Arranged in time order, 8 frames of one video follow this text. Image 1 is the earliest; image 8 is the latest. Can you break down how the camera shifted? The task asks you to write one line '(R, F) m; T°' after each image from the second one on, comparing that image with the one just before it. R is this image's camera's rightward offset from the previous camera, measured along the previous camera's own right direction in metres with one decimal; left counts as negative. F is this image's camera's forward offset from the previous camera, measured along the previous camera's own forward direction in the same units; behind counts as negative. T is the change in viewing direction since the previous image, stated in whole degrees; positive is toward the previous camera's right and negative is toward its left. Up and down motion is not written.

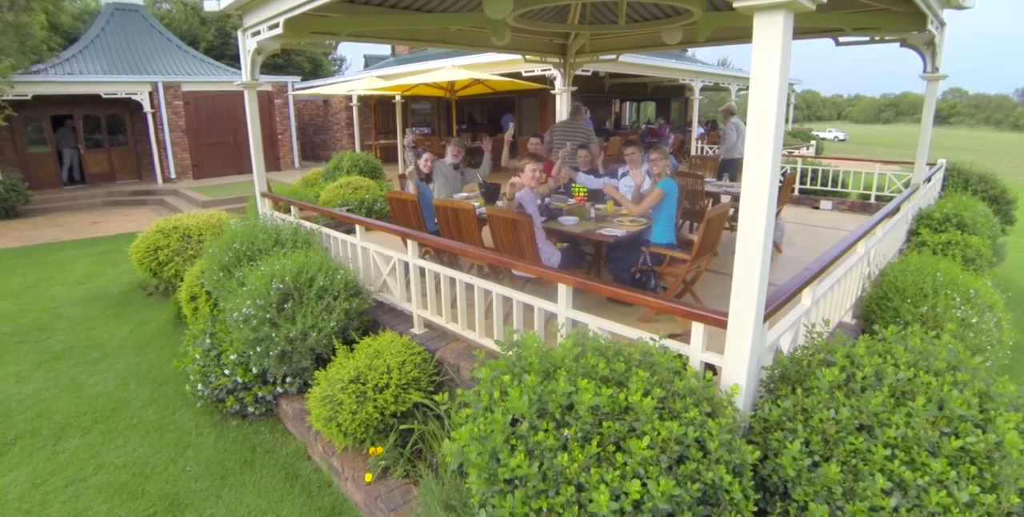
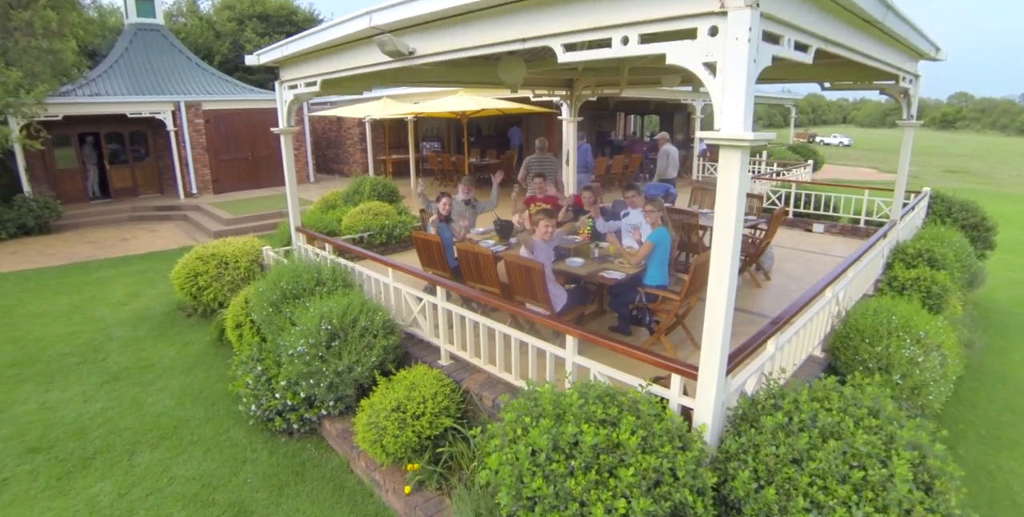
(-0.1, -0.5) m; 0°
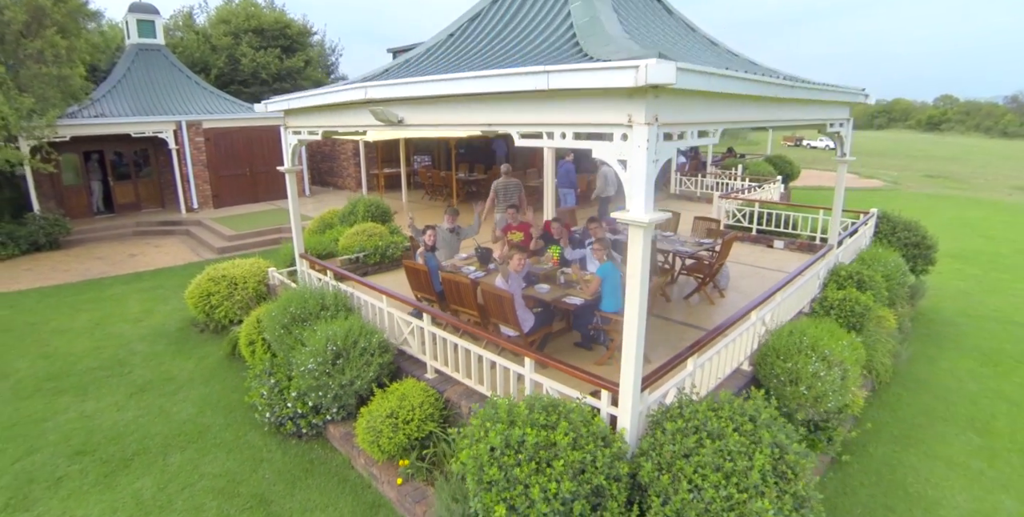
(+0.2, -0.7) m; +1°
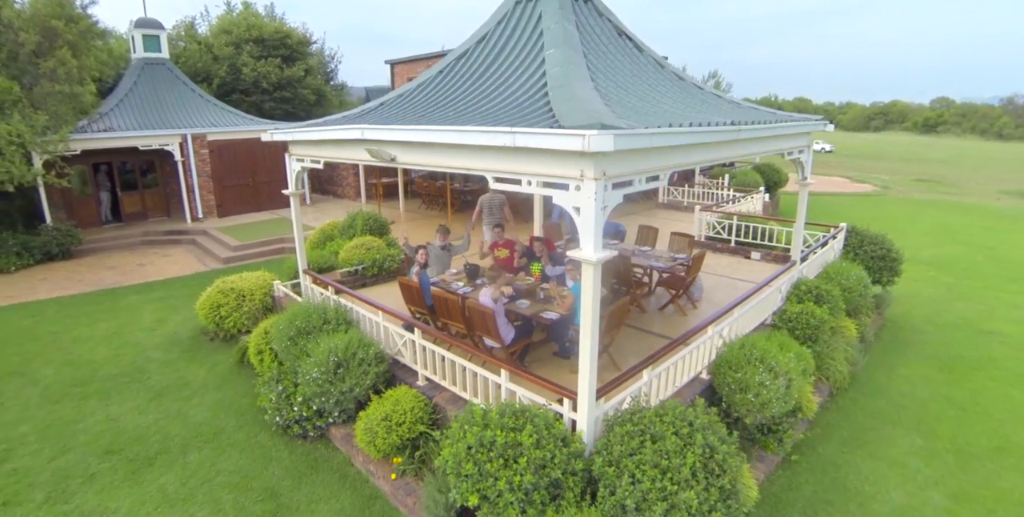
(+0.2, -0.6) m; 0°
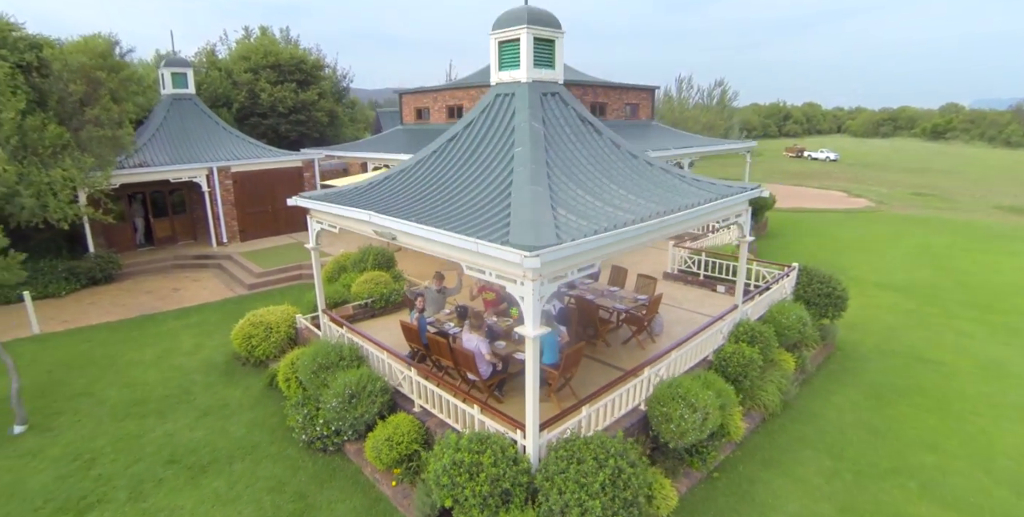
(+0.4, -1.3) m; -1°
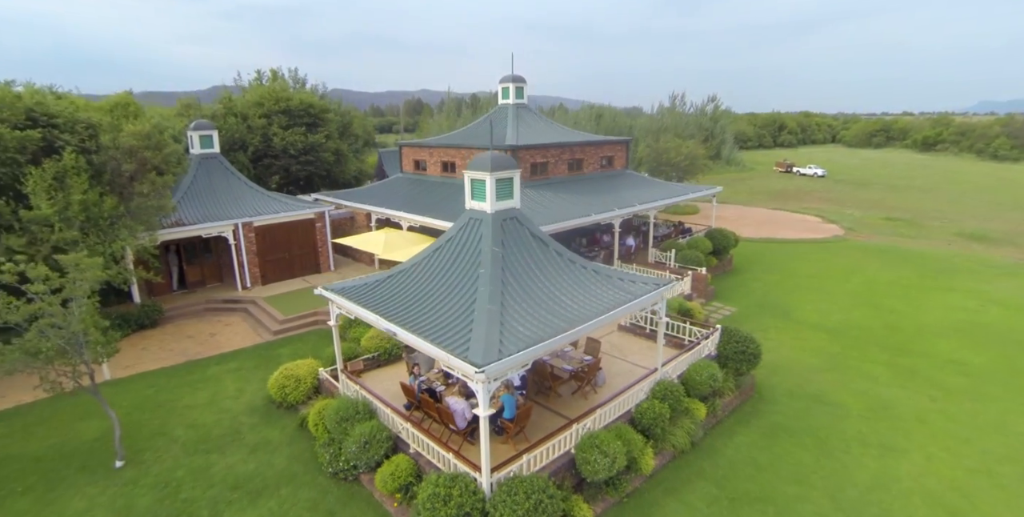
(+0.6, -2.6) m; 0°
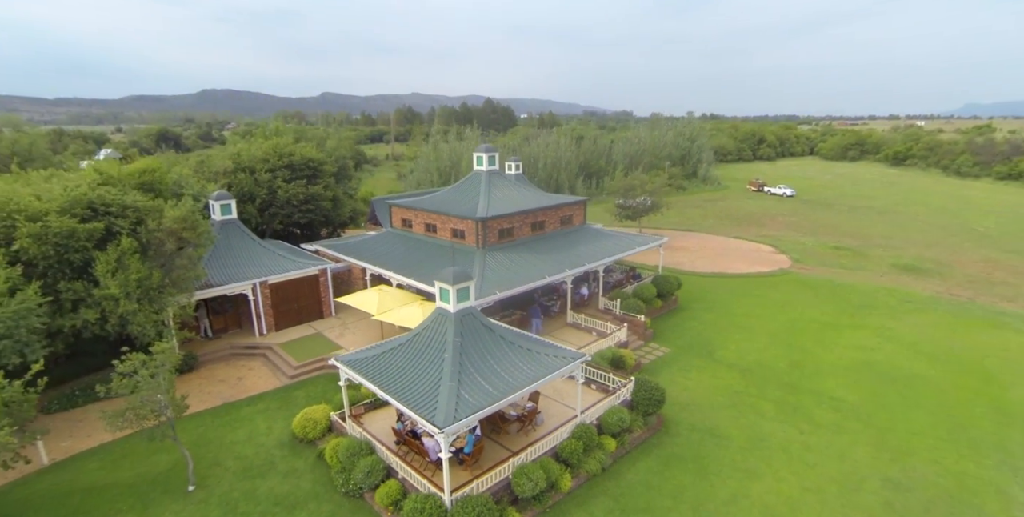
(+0.9, -4.1) m; +1°
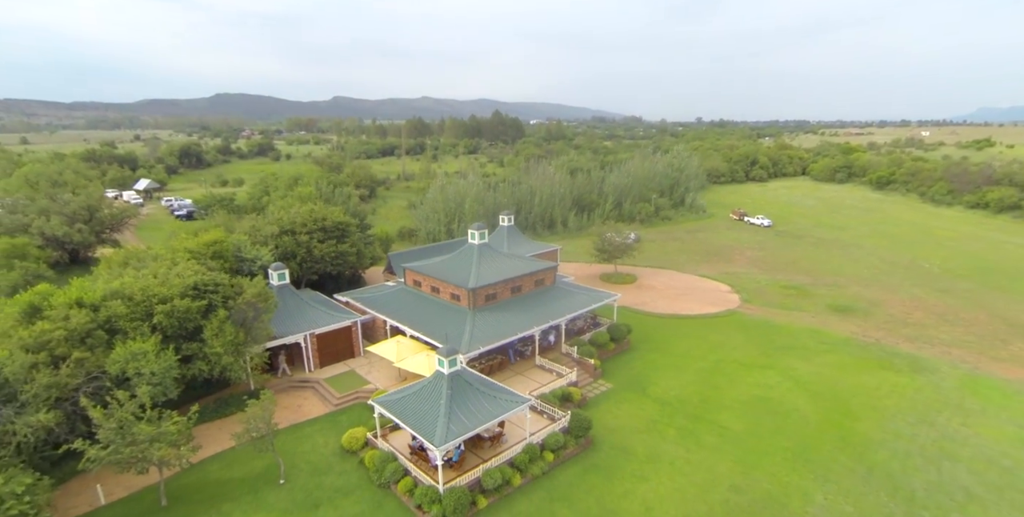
(+1.4, -8.1) m; -1°
